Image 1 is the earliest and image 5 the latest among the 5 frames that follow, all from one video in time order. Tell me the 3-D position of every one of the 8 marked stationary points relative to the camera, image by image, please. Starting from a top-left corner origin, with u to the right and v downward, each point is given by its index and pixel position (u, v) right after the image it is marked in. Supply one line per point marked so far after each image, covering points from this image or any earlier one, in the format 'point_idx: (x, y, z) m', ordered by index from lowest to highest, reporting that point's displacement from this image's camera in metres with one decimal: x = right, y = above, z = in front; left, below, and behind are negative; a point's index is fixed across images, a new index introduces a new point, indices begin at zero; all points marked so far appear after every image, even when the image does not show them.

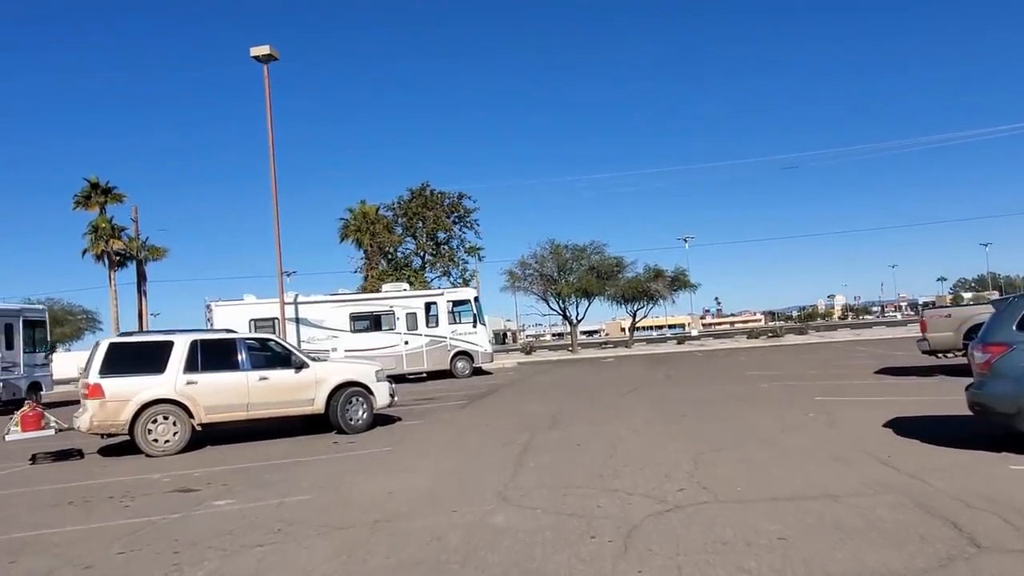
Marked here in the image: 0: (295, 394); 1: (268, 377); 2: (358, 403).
0: (-3.8, -1.9, +14.1) m
1: (-4.2, -1.6, +13.9) m
2: (-2.9, -2.1, +14.8) m
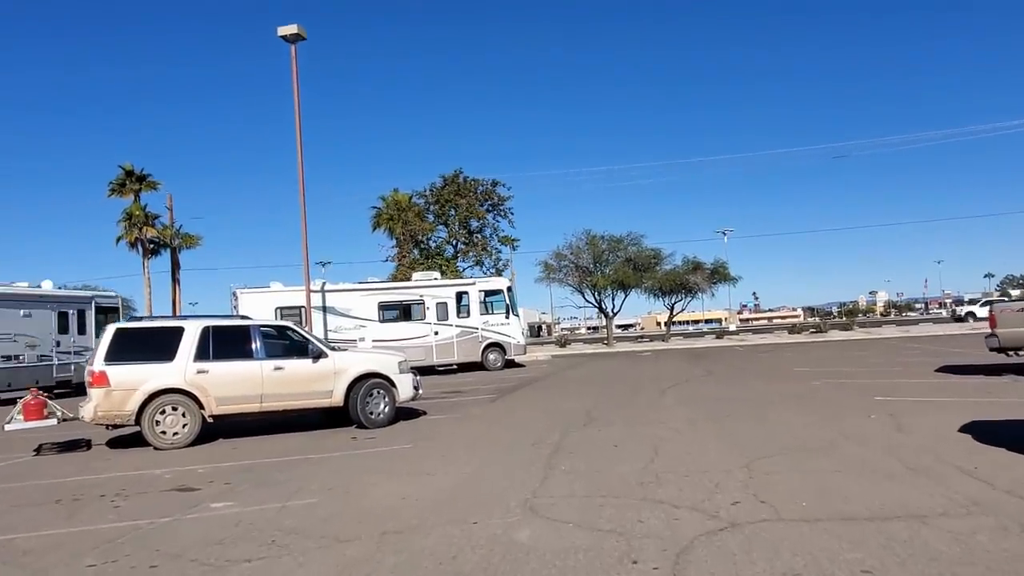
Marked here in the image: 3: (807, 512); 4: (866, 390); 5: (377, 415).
0: (-3.3, -1.6, +13.3) m
1: (-3.7, -1.3, +13.1) m
2: (-2.3, -1.9, +13.9) m
3: (+2.4, -1.8, +6.5) m
4: (+6.7, -1.9, +15.1) m
5: (-2.3, -2.2, +13.8) m
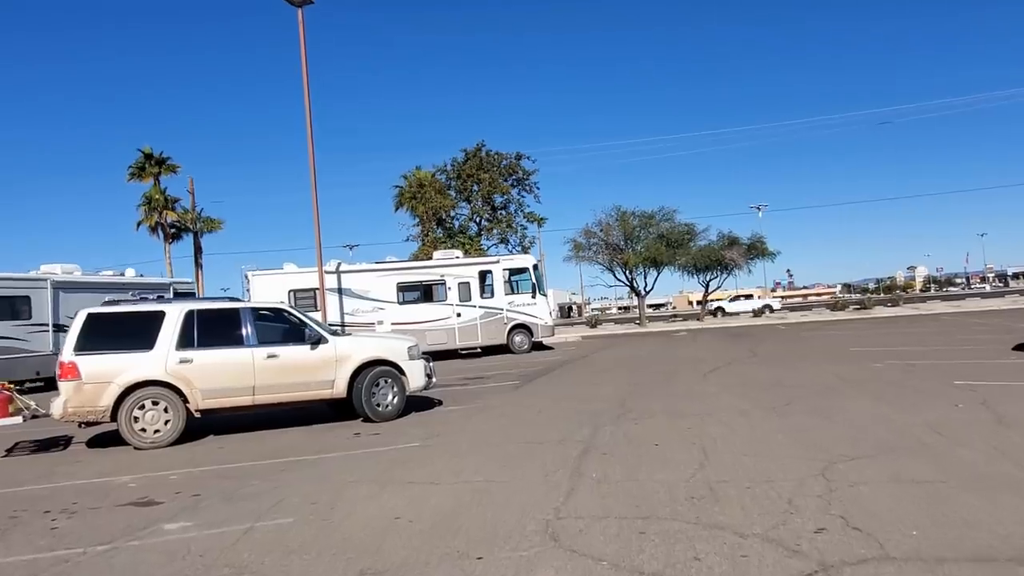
0: (-3.0, -1.3, +11.8) m
1: (-3.4, -1.0, +11.6) m
2: (-1.9, -1.5, +12.5) m
3: (+2.5, -1.6, +4.8) m
4: (+7.1, -1.4, +13.2) m
5: (-2.0, -1.8, +12.4) m
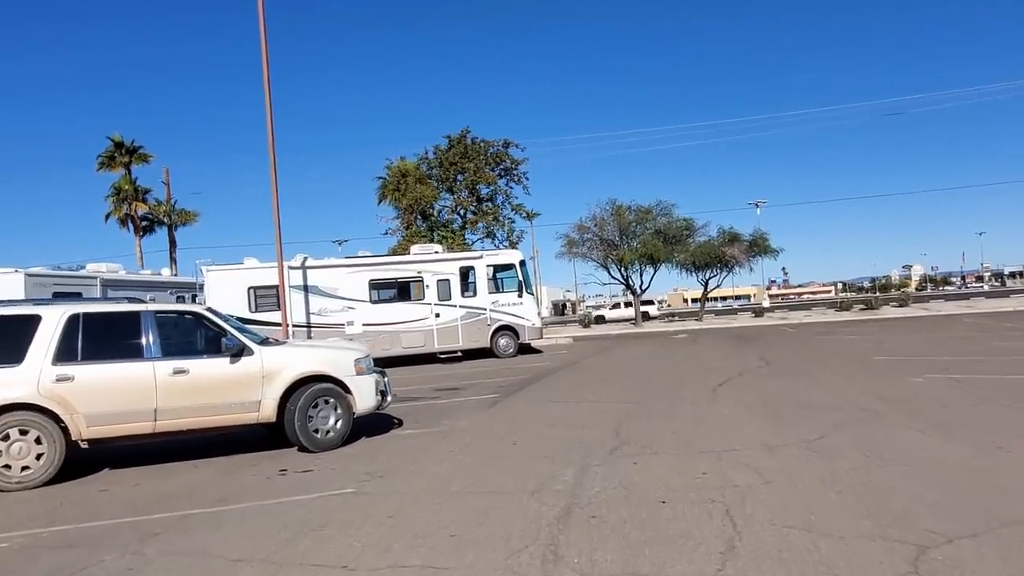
0: (-3.4, -1.3, +9.5) m
1: (-3.8, -0.9, +9.3) m
2: (-2.3, -1.5, +10.1) m
3: (+2.2, -1.6, +2.5) m
4: (+6.7, -1.4, +11.0) m
5: (-2.4, -1.8, +10.0) m
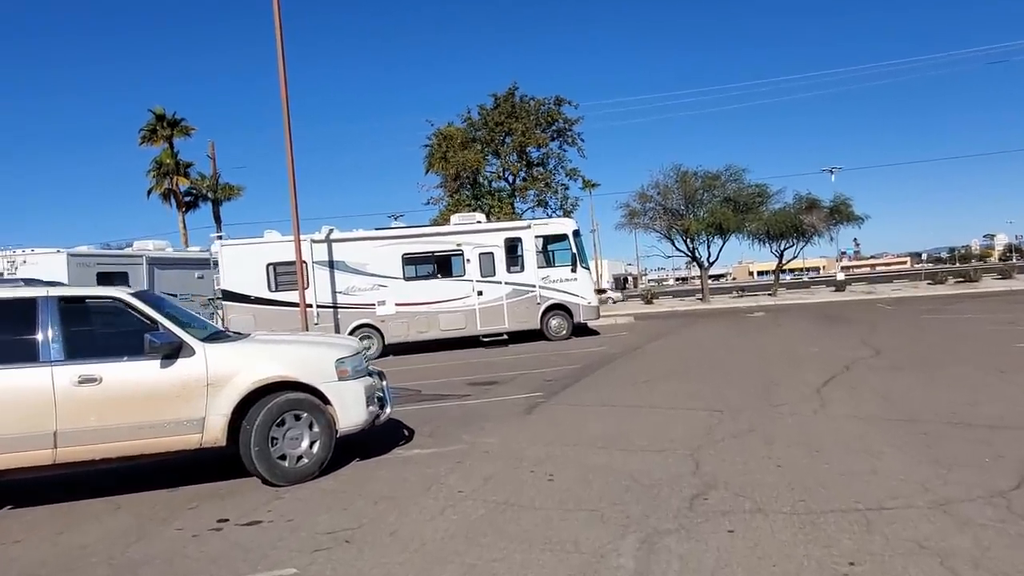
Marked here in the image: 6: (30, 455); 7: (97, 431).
0: (-3.1, -1.1, +6.9) m
1: (-3.5, -0.8, +6.8) m
2: (-2.0, -1.3, +7.5) m
3: (+1.9, -1.6, -0.4) m
4: (+7.1, -1.1, +7.6) m
5: (-2.0, -1.6, +7.4) m
6: (-4.0, -1.4, +6.6) m
7: (-3.5, -1.2, +6.8) m
